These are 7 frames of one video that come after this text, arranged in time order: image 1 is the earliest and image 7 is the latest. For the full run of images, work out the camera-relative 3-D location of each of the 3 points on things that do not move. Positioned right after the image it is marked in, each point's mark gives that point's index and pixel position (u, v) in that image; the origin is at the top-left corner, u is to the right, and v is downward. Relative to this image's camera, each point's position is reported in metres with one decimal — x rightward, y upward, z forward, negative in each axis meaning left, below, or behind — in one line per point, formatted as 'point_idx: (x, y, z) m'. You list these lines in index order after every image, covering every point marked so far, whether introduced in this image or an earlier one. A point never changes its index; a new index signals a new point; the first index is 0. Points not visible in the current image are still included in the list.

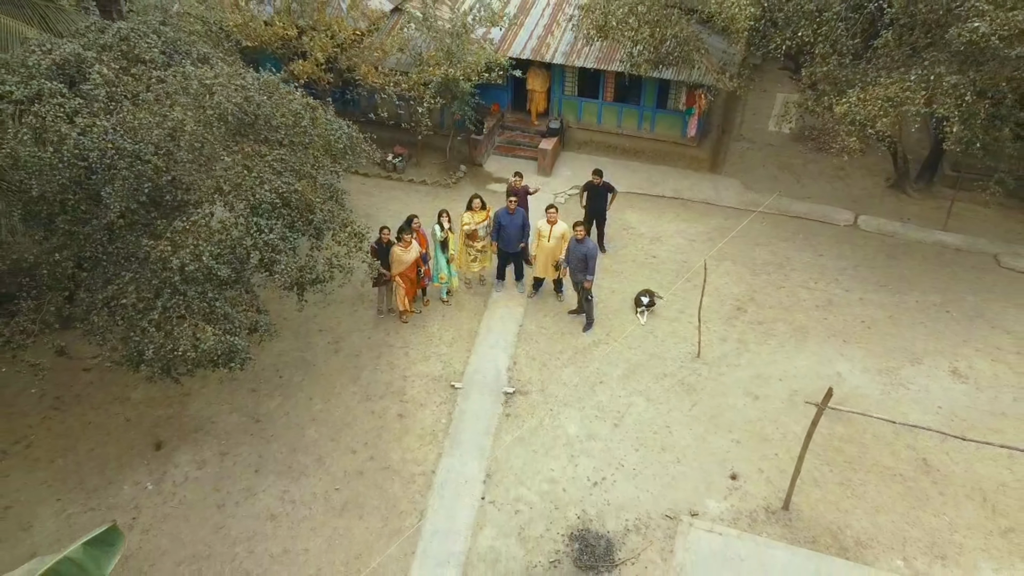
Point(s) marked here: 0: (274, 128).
0: (-1.8, +1.2, +6.2) m
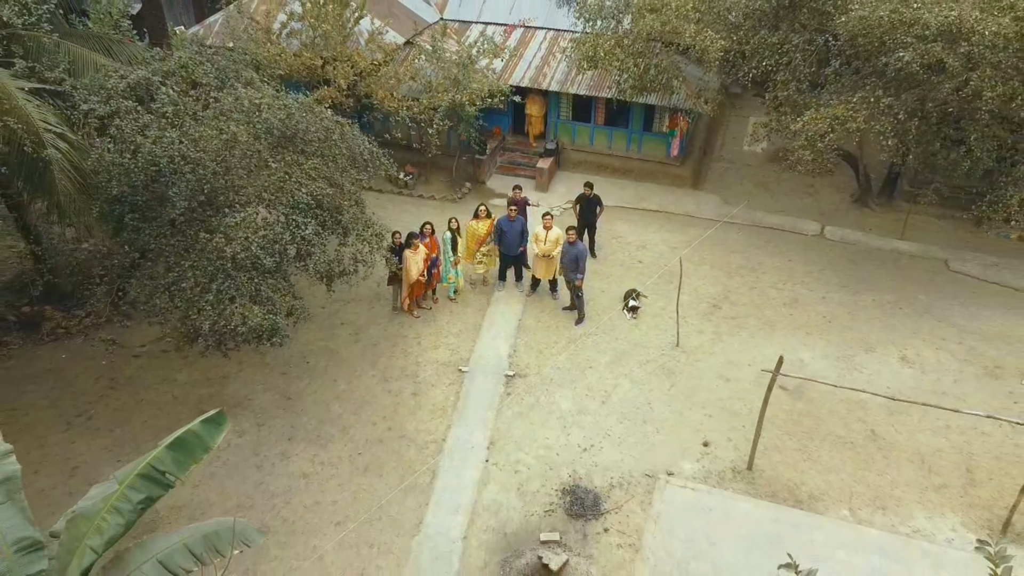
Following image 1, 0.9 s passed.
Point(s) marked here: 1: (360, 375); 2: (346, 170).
0: (-1.8, +1.3, +7.2) m
1: (-1.5, -0.8, +7.9) m
2: (-1.5, +1.1, +7.5) m
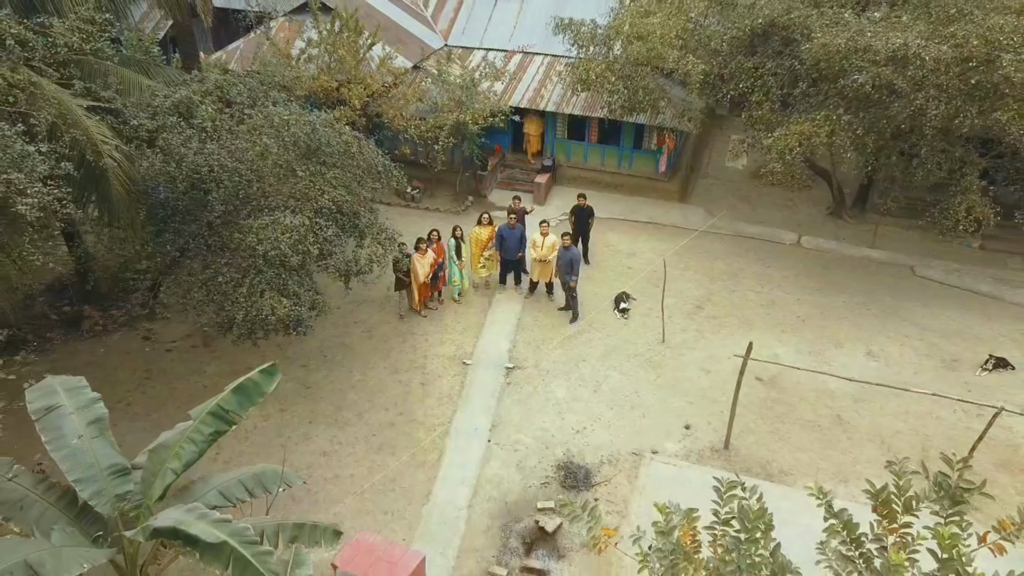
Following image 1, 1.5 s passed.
0: (-1.8, +1.3, +8.0) m
1: (-1.5, -0.8, +8.7) m
2: (-1.5, +1.1, +8.3) m
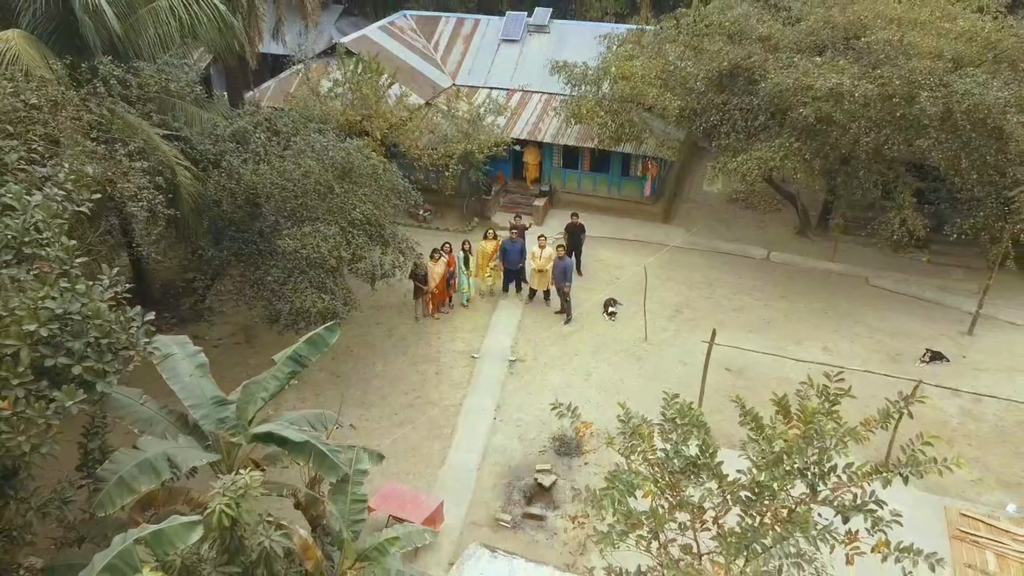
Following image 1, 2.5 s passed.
0: (-1.7, +1.3, +9.5) m
1: (-1.5, -0.9, +10.0) m
2: (-1.5, +1.1, +9.8) m
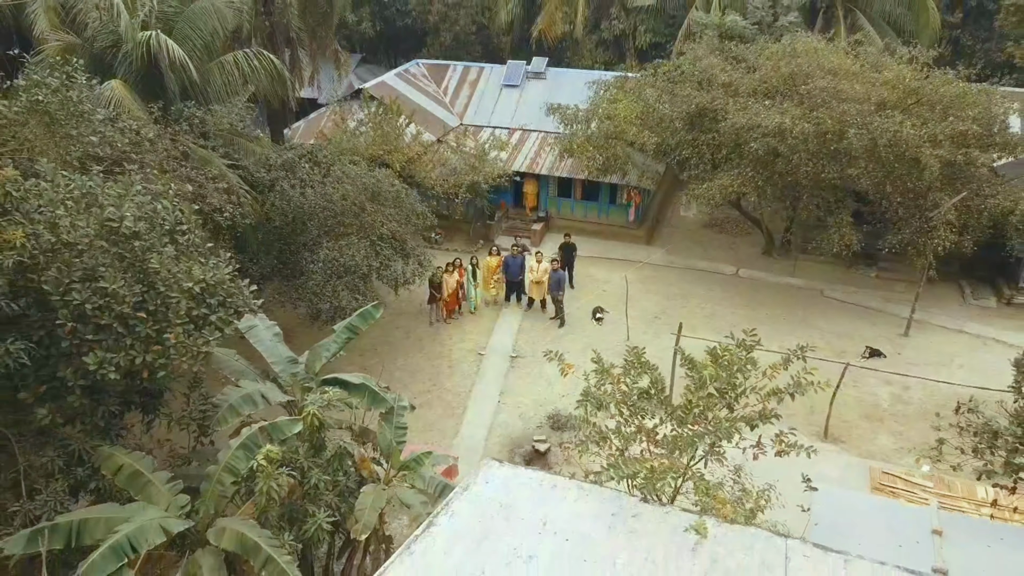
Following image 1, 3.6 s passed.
0: (-1.7, +1.2, +11.3) m
1: (-1.4, -1.0, +11.8) m
2: (-1.5, +1.0, +11.6) m
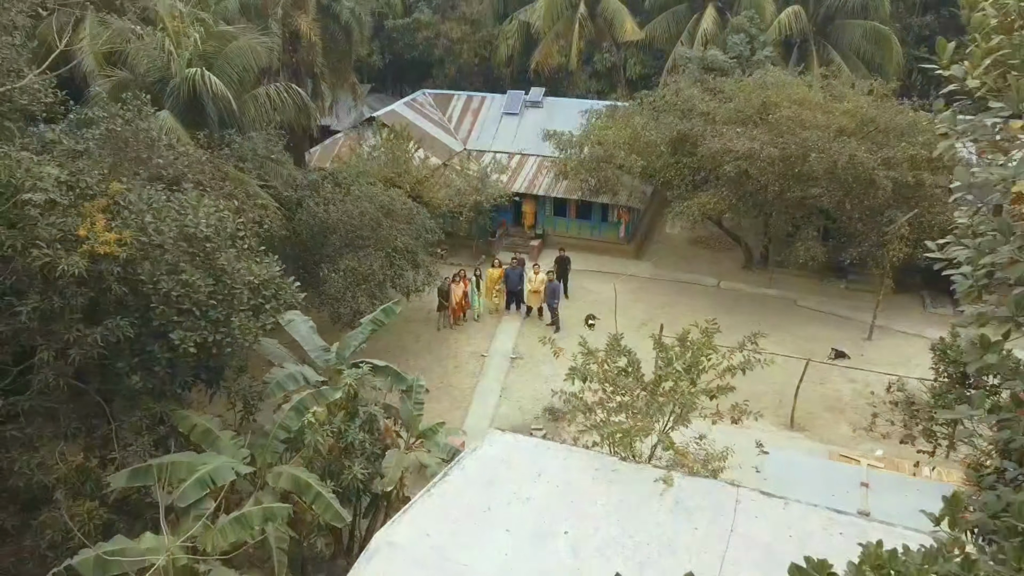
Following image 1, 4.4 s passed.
0: (-1.7, +1.1, +12.6) m
1: (-1.4, -1.1, +13.0) m
2: (-1.5, +0.9, +12.9) m
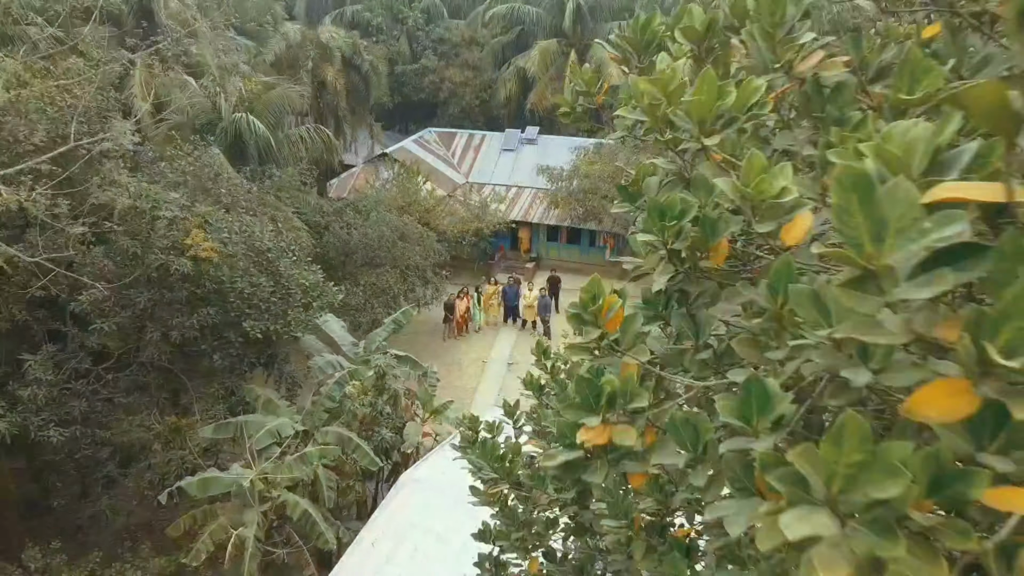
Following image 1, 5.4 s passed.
0: (-1.8, +0.9, +14.5) m
1: (-1.5, -1.4, +14.8) m
2: (-1.5, +0.6, +14.8) m
